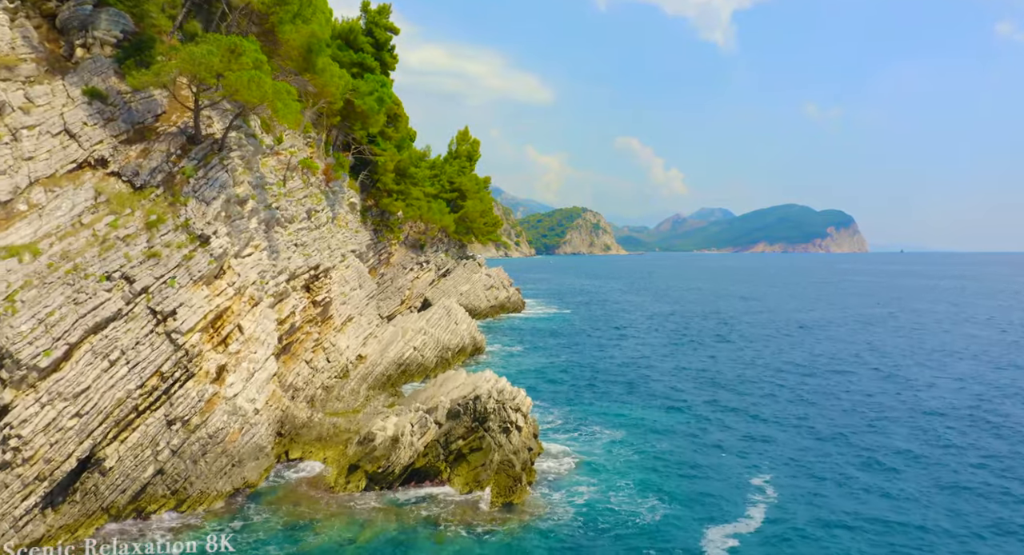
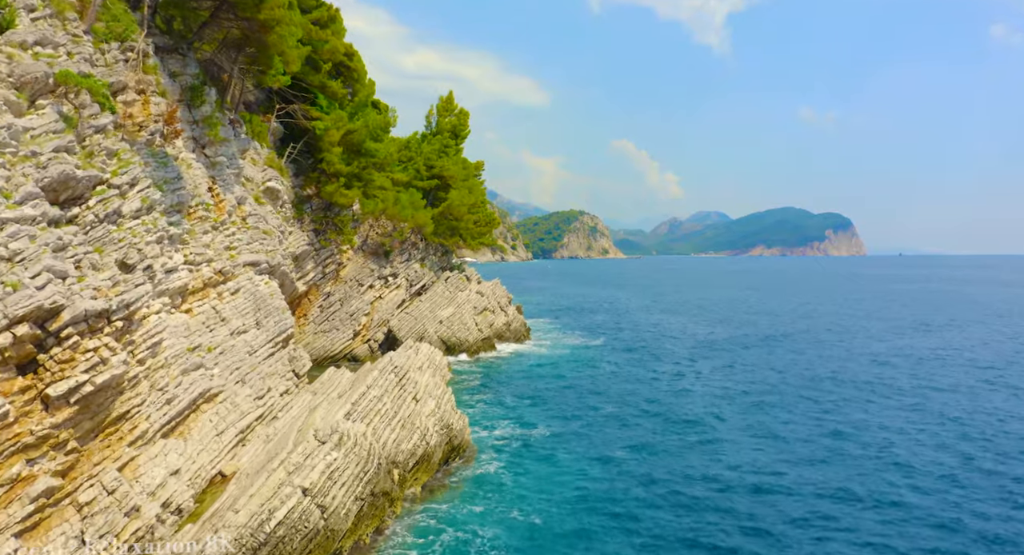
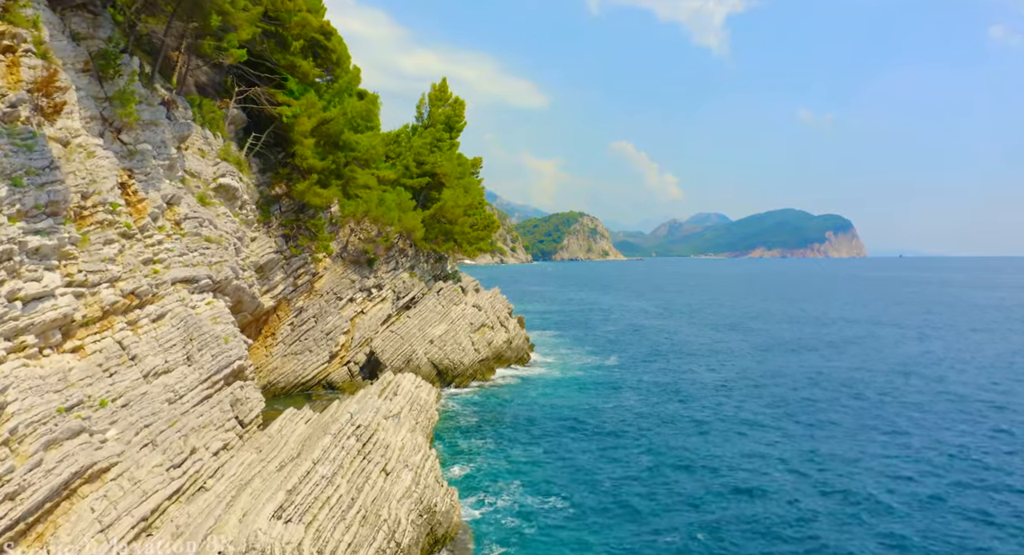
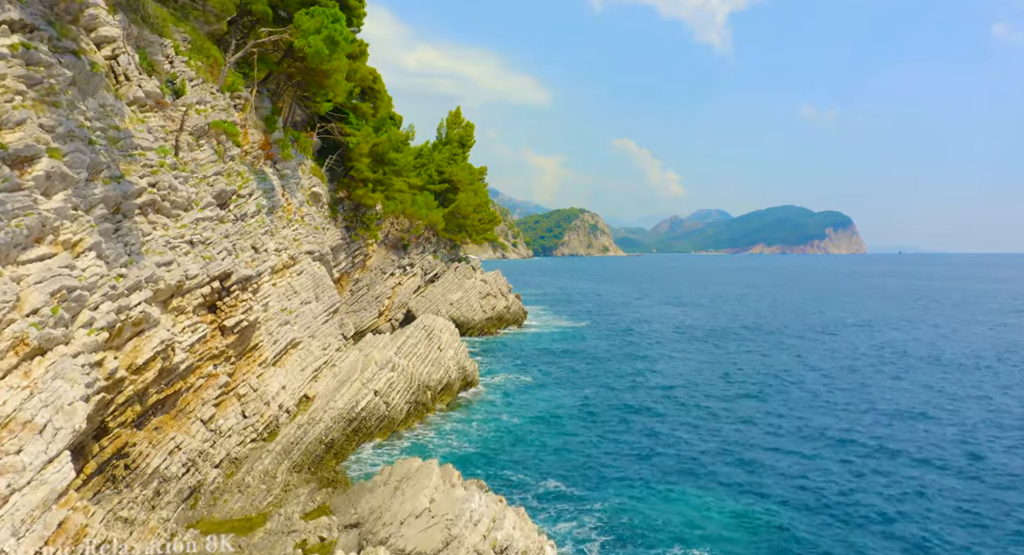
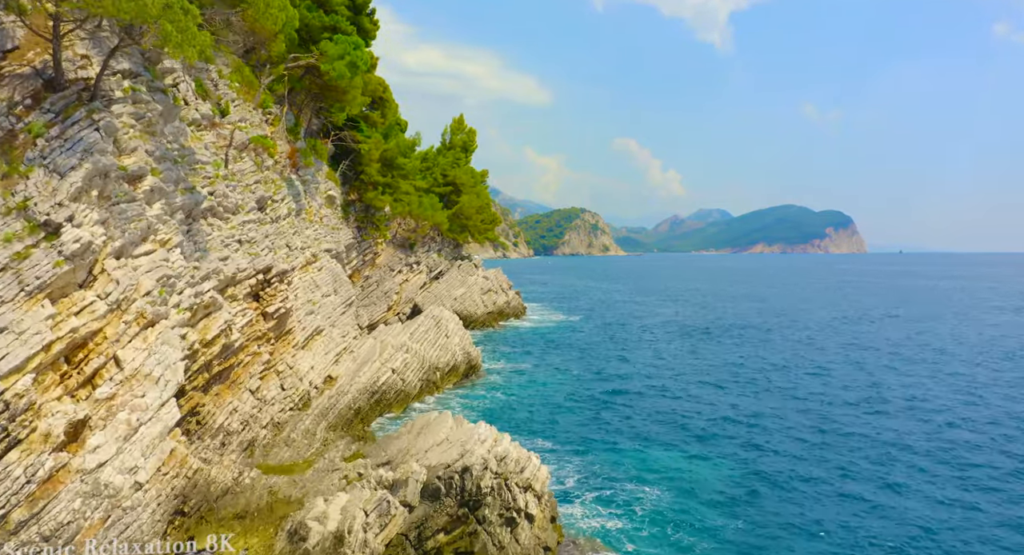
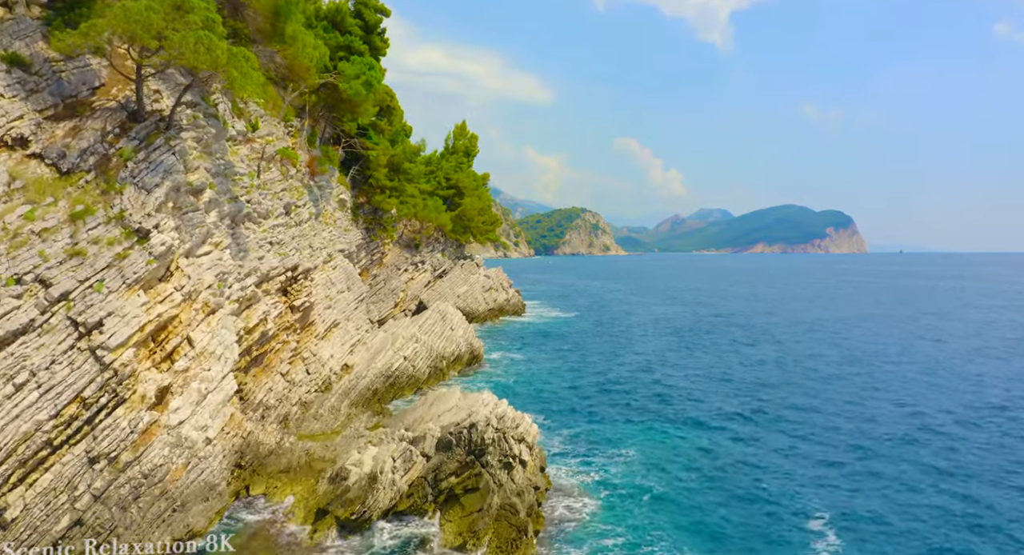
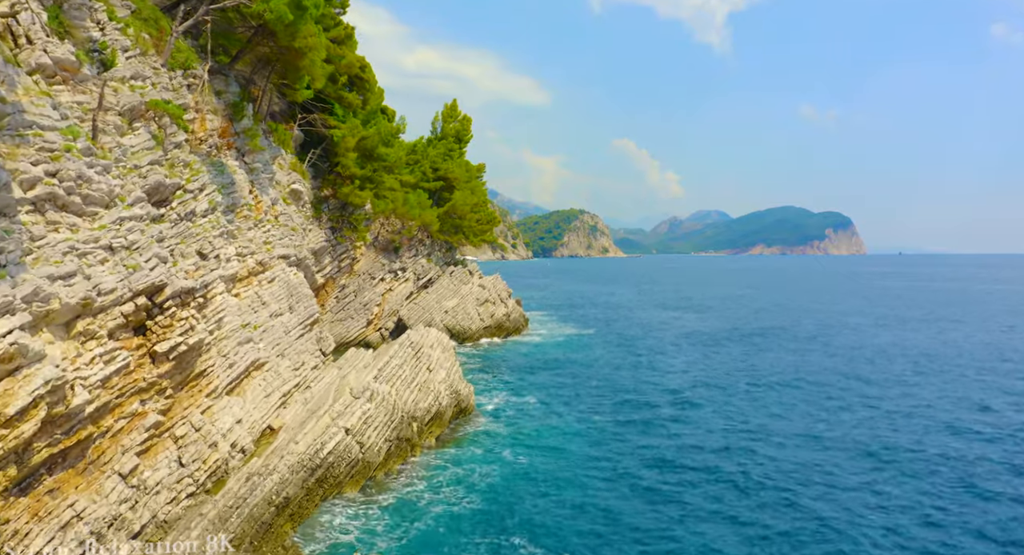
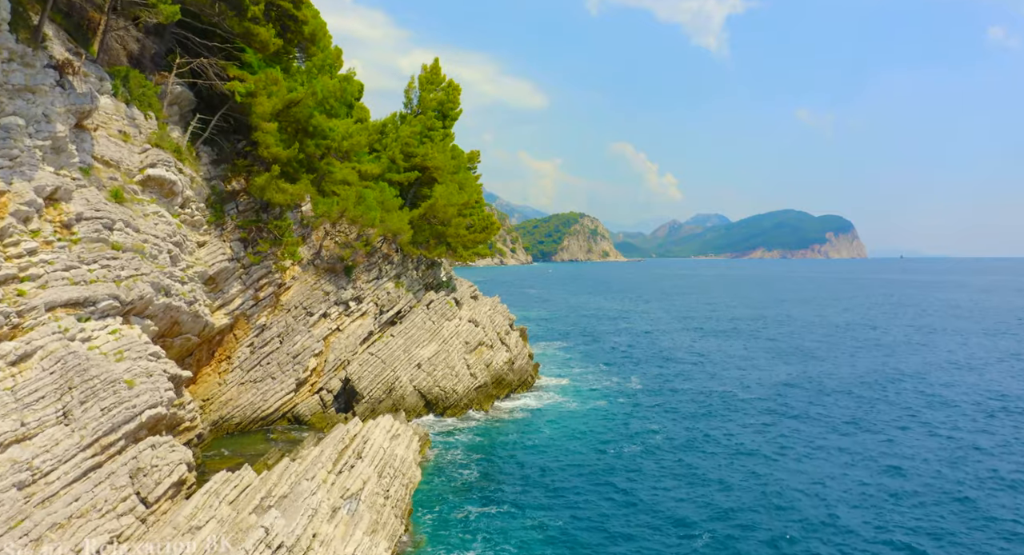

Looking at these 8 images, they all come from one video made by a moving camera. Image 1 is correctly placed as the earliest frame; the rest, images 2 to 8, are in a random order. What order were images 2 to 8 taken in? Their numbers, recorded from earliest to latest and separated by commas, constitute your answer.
6, 5, 4, 7, 2, 3, 8
